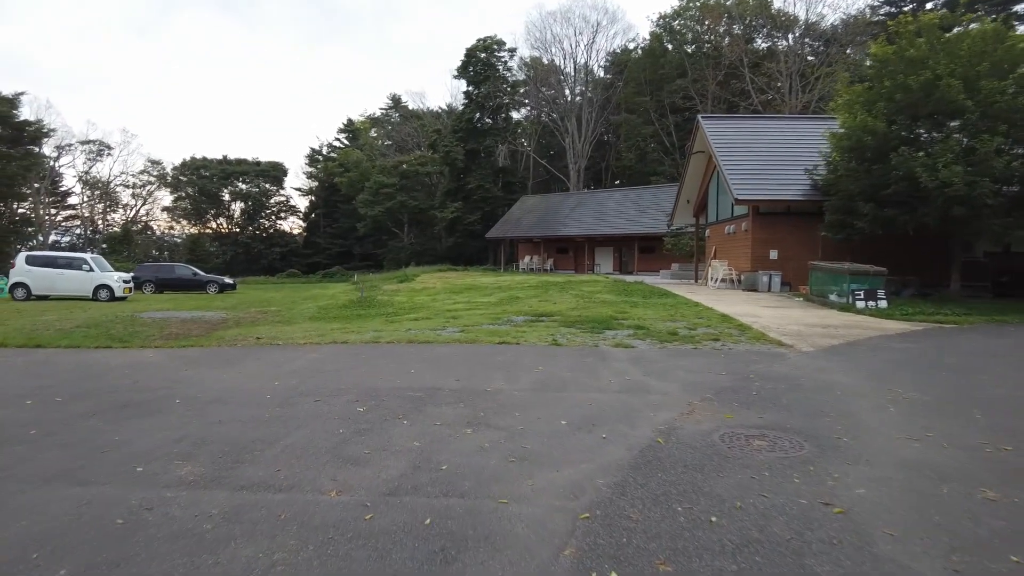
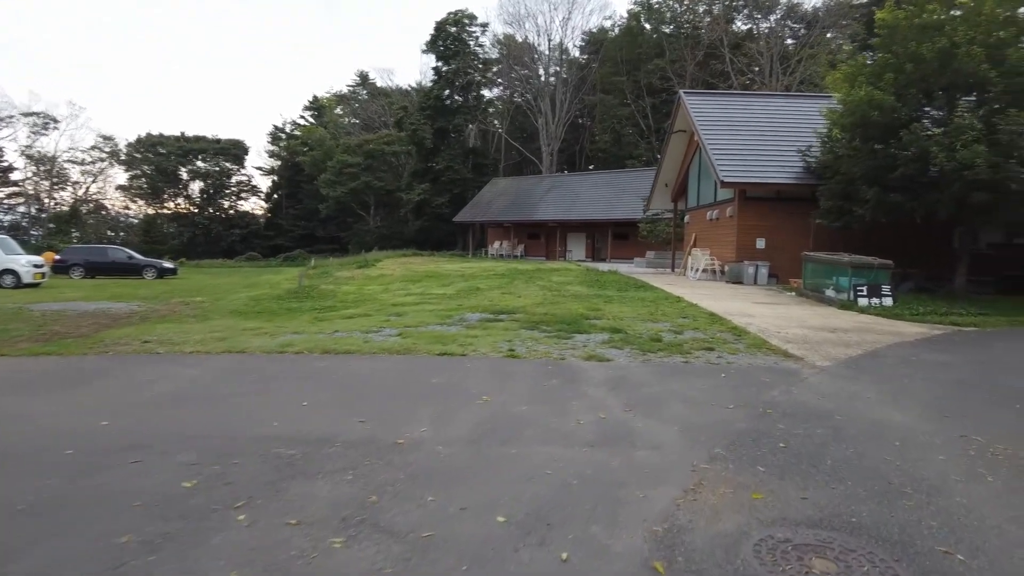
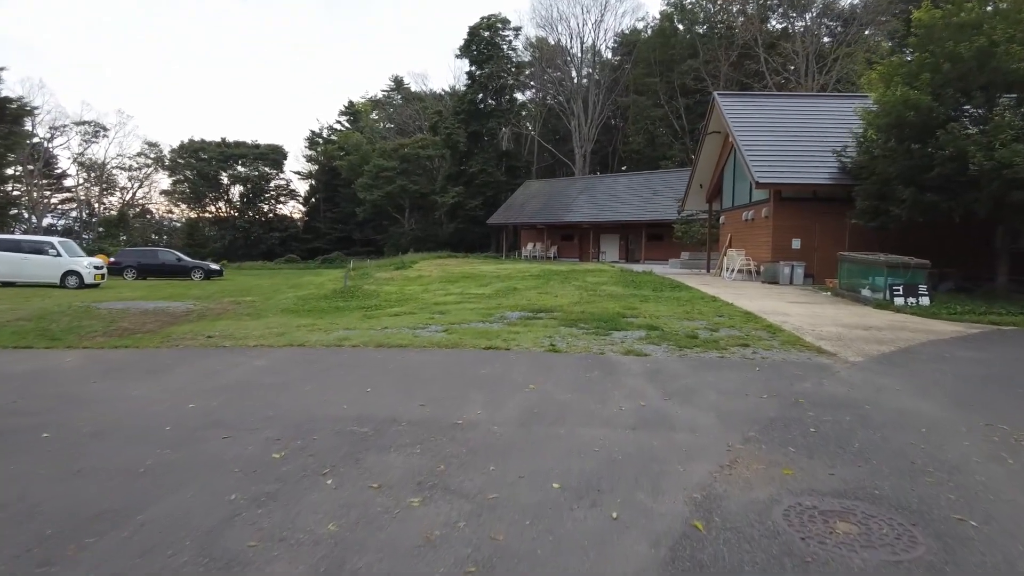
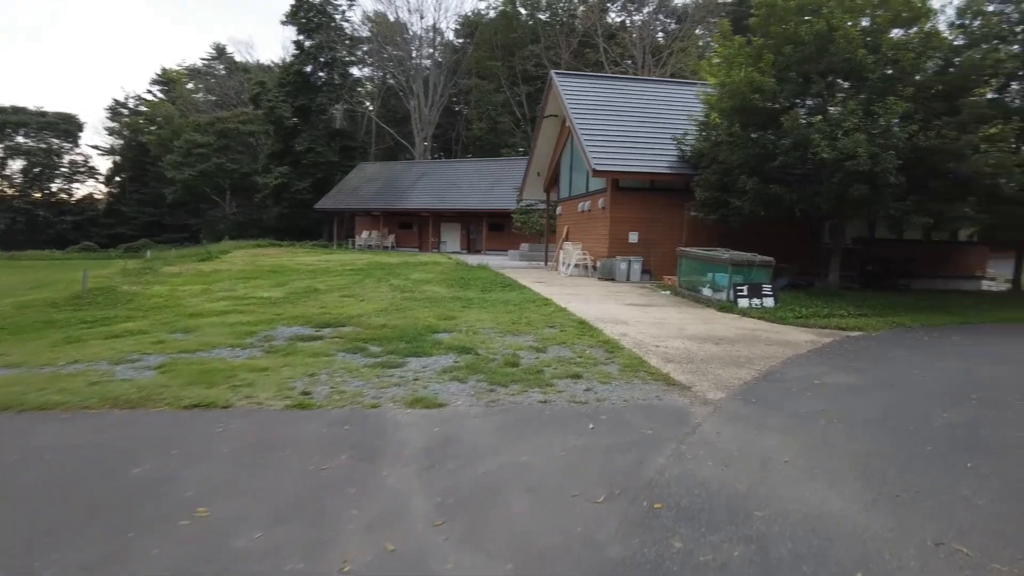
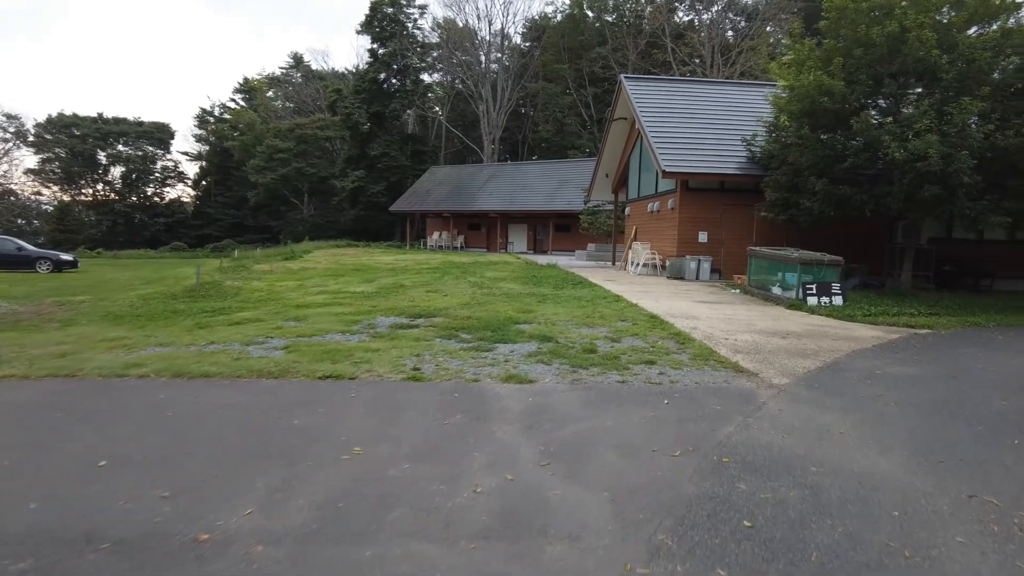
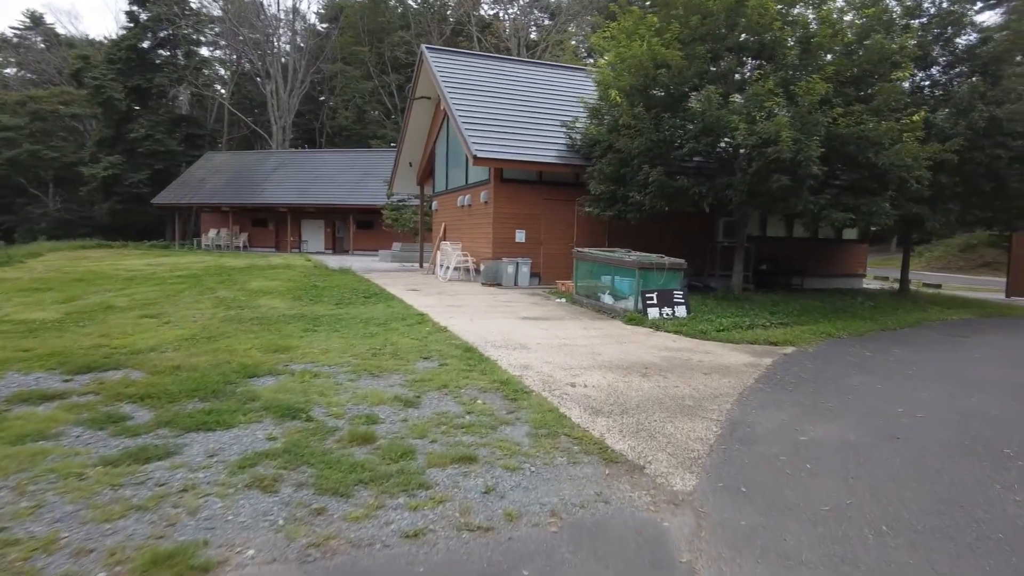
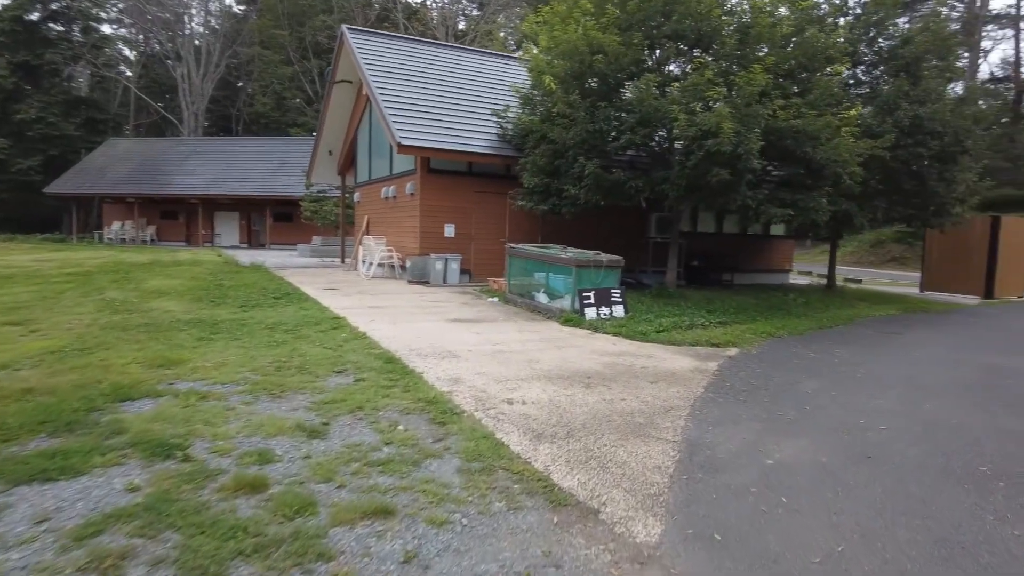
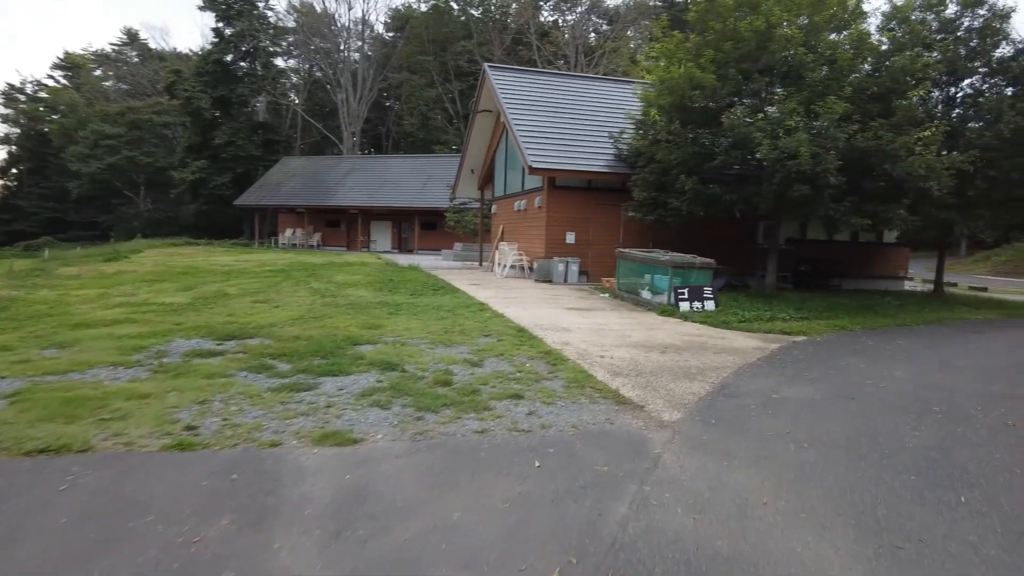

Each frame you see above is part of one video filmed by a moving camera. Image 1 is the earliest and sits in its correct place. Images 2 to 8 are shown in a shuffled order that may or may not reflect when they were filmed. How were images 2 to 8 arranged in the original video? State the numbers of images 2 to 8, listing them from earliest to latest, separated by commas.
3, 2, 5, 4, 8, 6, 7
